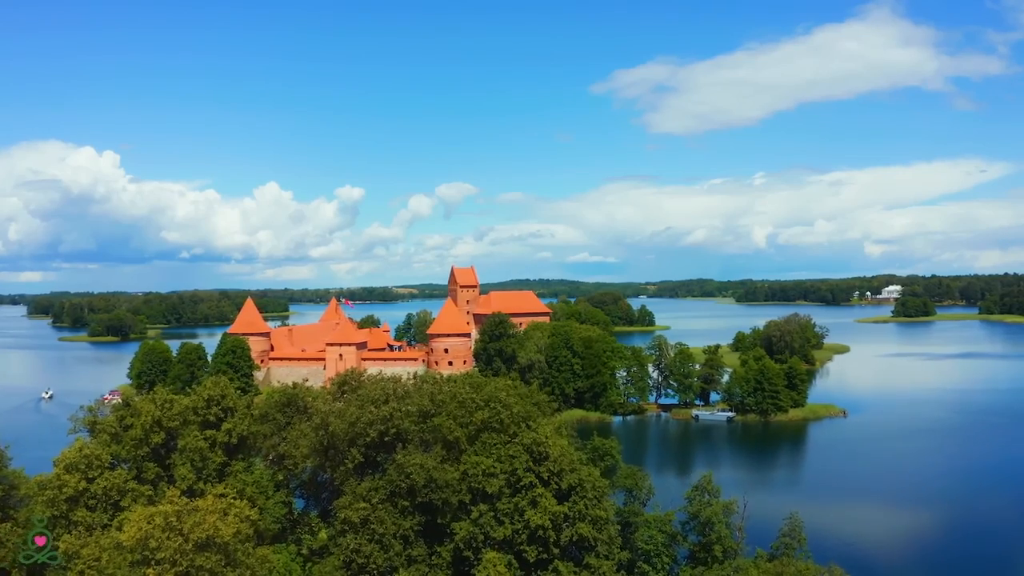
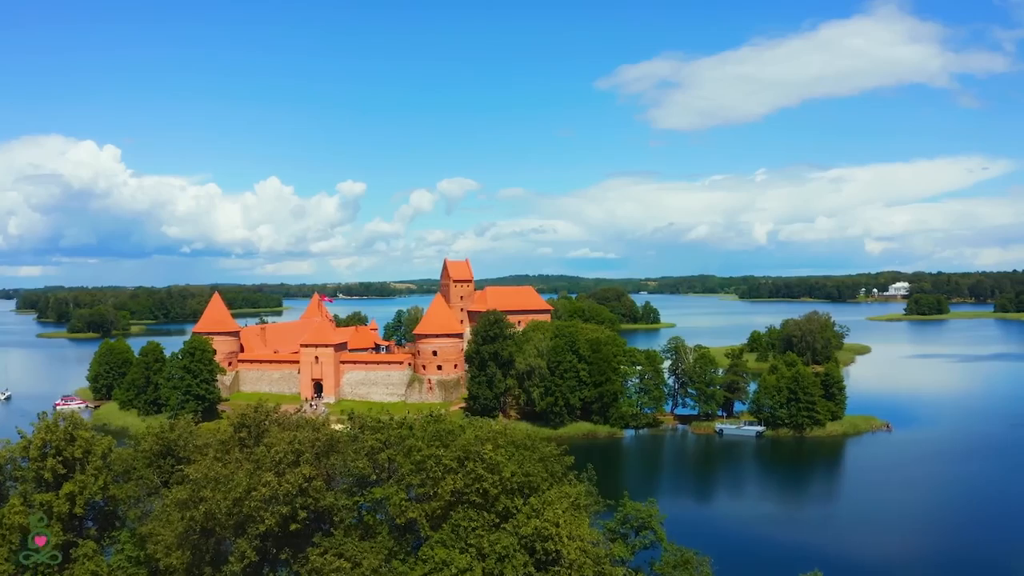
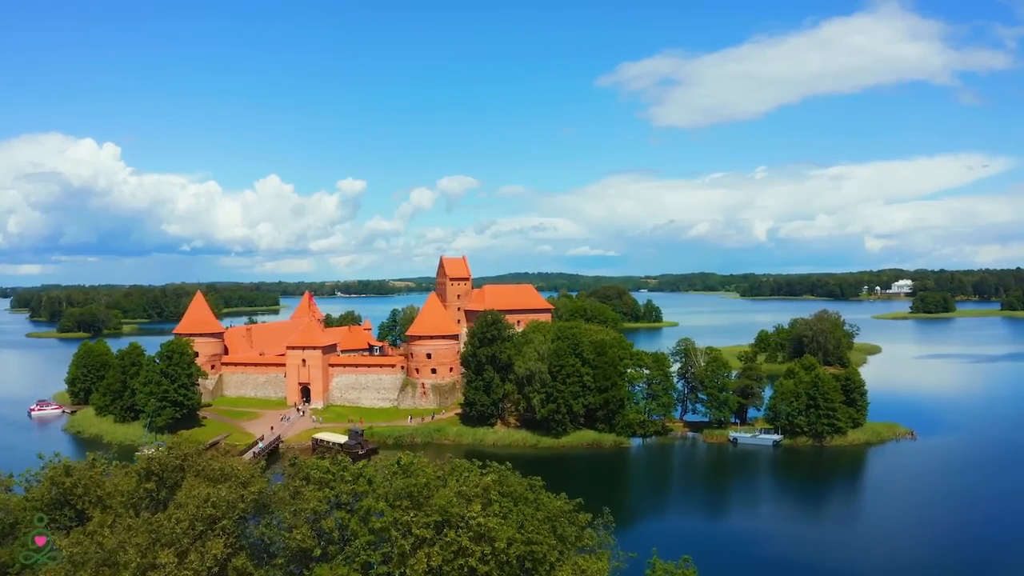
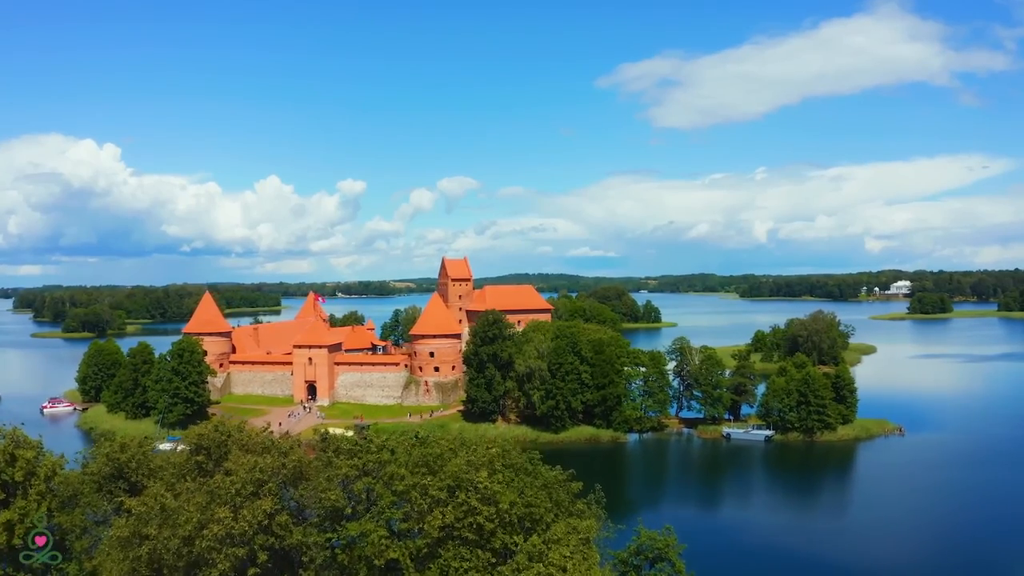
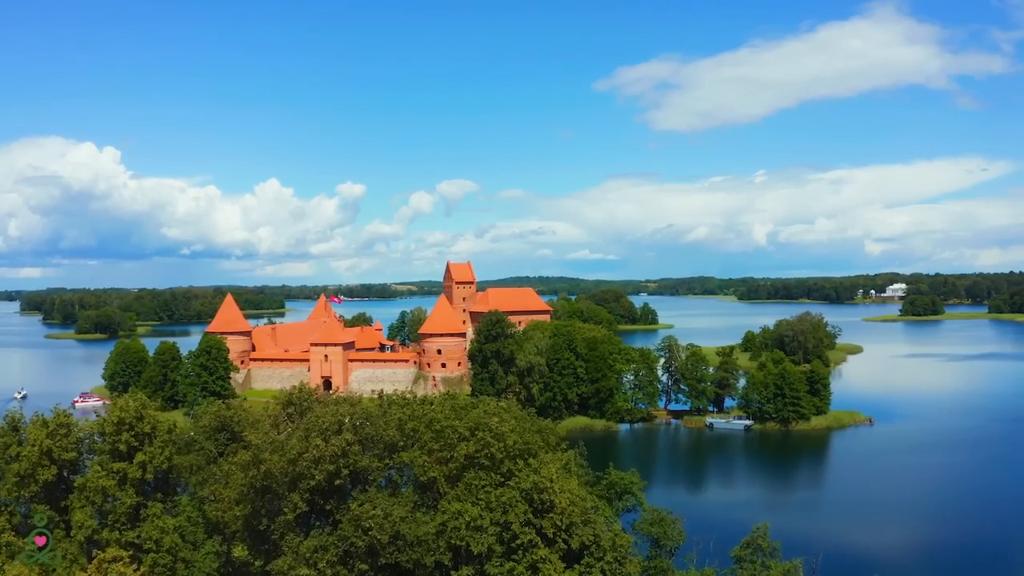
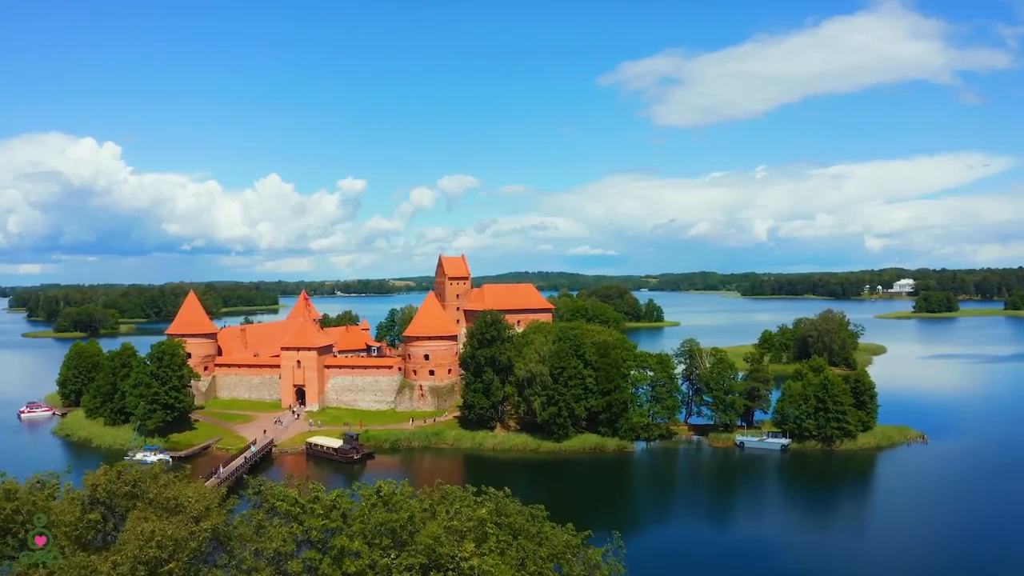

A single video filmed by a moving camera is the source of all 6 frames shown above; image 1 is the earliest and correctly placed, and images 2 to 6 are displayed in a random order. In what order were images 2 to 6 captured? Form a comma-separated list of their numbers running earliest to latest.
5, 2, 4, 3, 6
